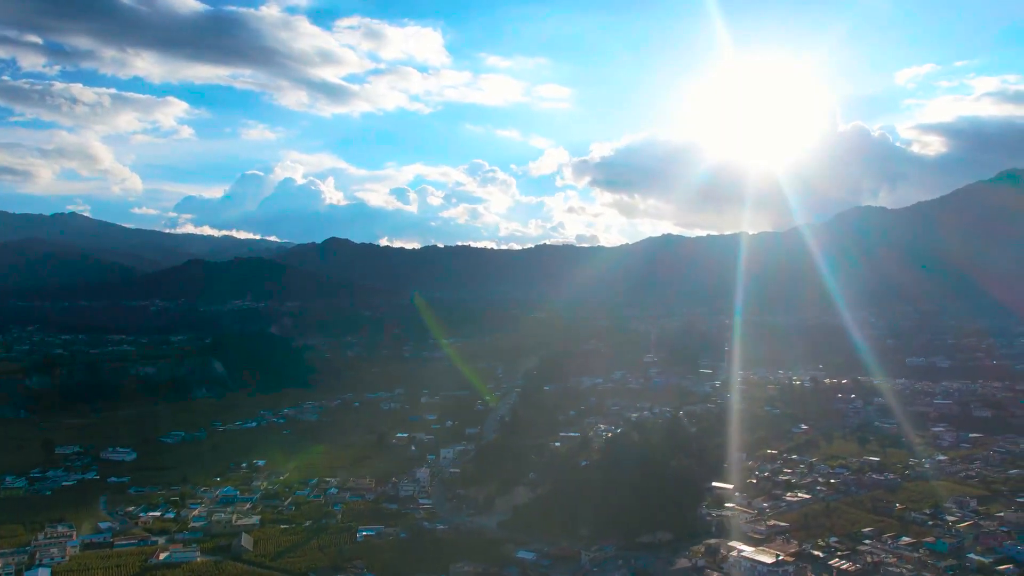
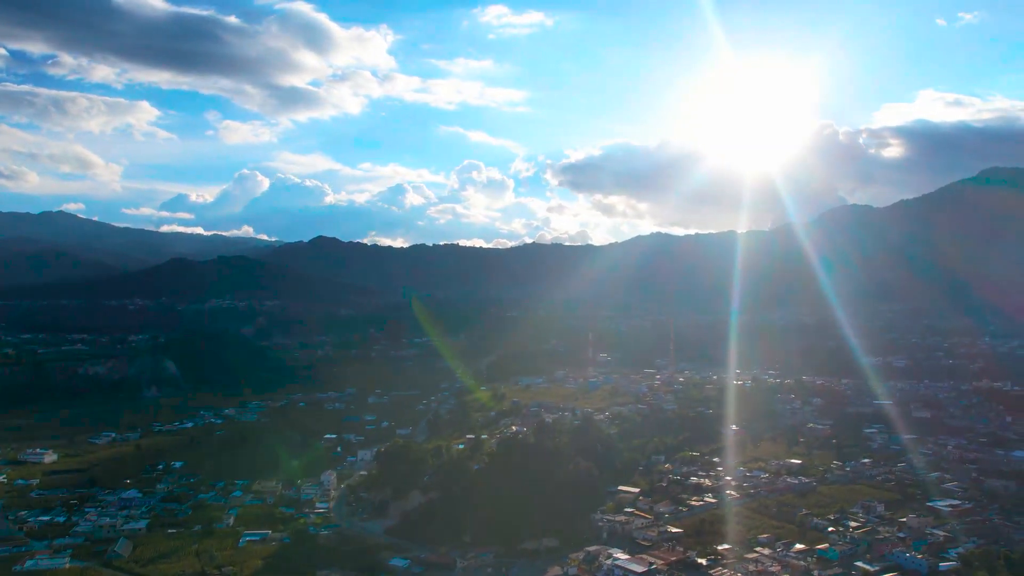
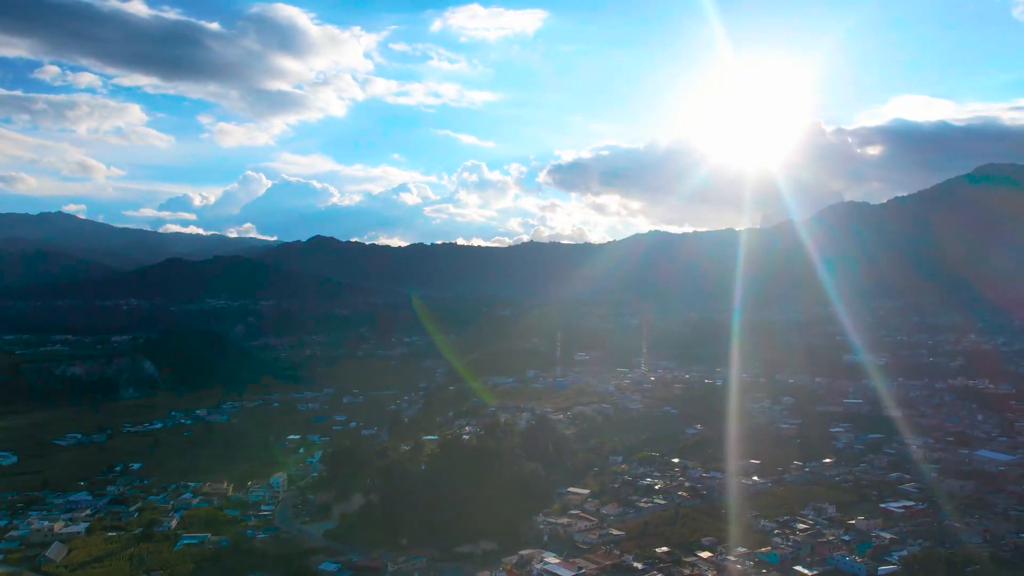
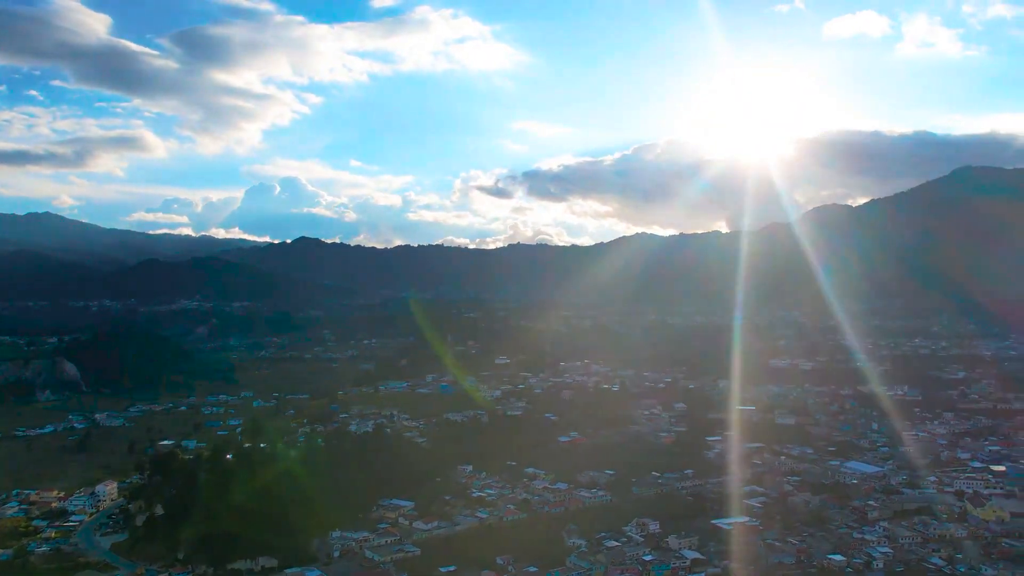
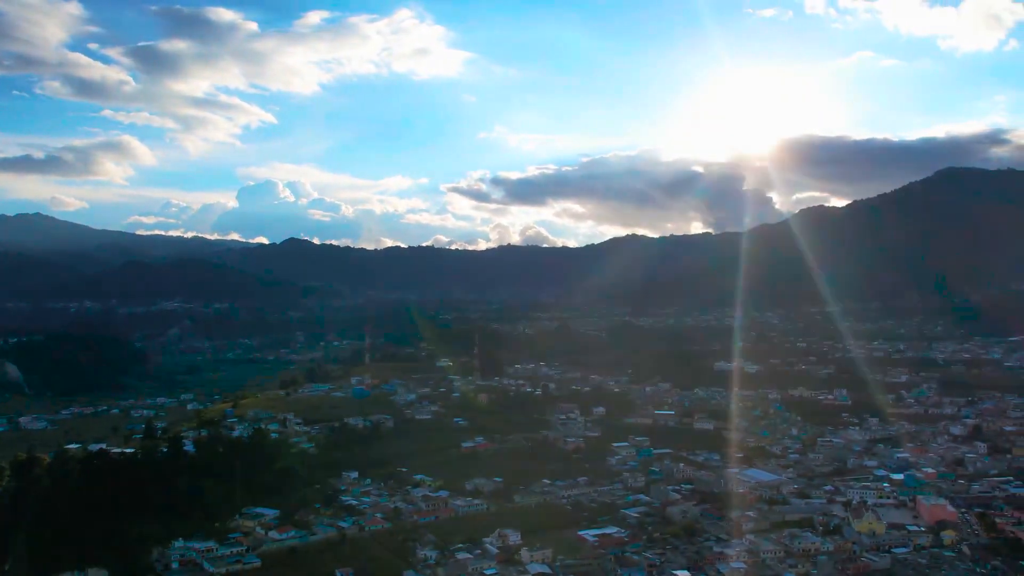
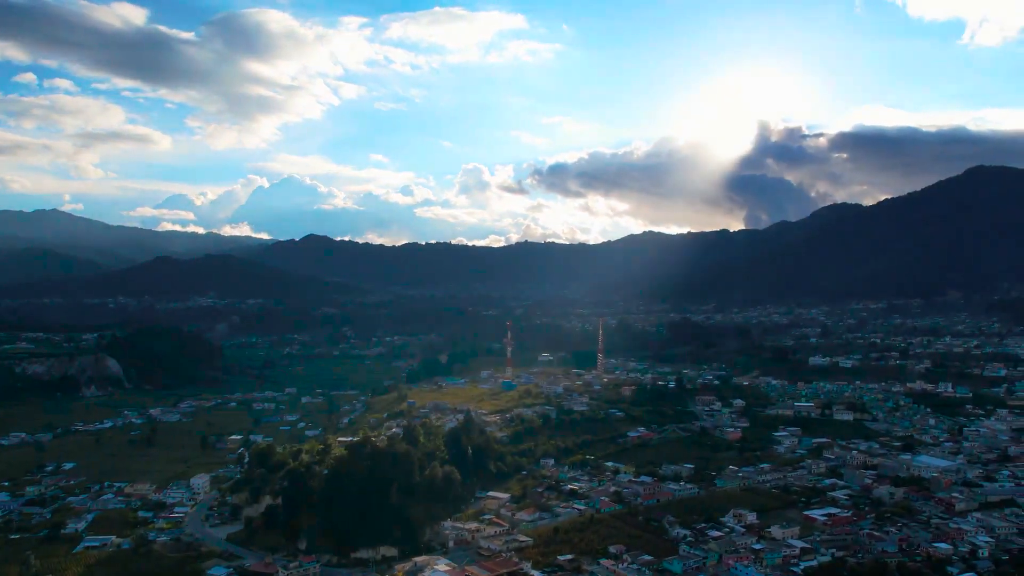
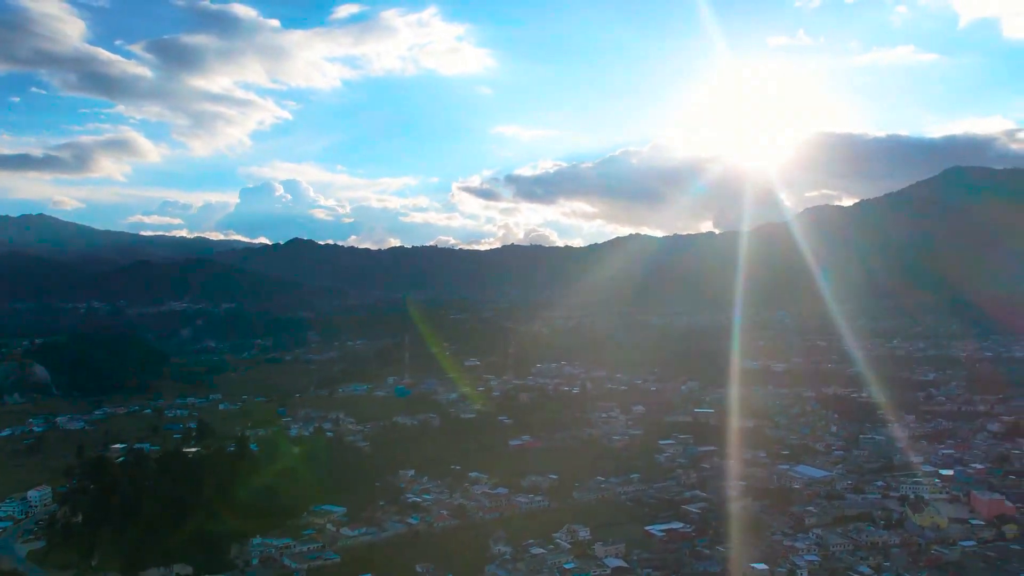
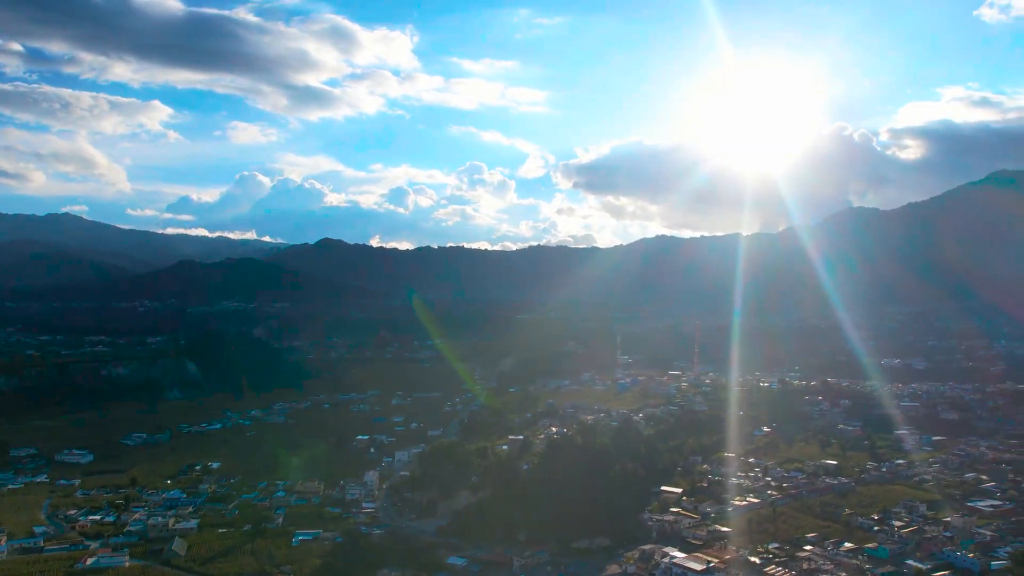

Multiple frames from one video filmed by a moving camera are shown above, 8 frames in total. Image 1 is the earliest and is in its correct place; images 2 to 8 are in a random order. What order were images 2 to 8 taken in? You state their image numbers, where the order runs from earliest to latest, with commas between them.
8, 2, 3, 6, 4, 7, 5
